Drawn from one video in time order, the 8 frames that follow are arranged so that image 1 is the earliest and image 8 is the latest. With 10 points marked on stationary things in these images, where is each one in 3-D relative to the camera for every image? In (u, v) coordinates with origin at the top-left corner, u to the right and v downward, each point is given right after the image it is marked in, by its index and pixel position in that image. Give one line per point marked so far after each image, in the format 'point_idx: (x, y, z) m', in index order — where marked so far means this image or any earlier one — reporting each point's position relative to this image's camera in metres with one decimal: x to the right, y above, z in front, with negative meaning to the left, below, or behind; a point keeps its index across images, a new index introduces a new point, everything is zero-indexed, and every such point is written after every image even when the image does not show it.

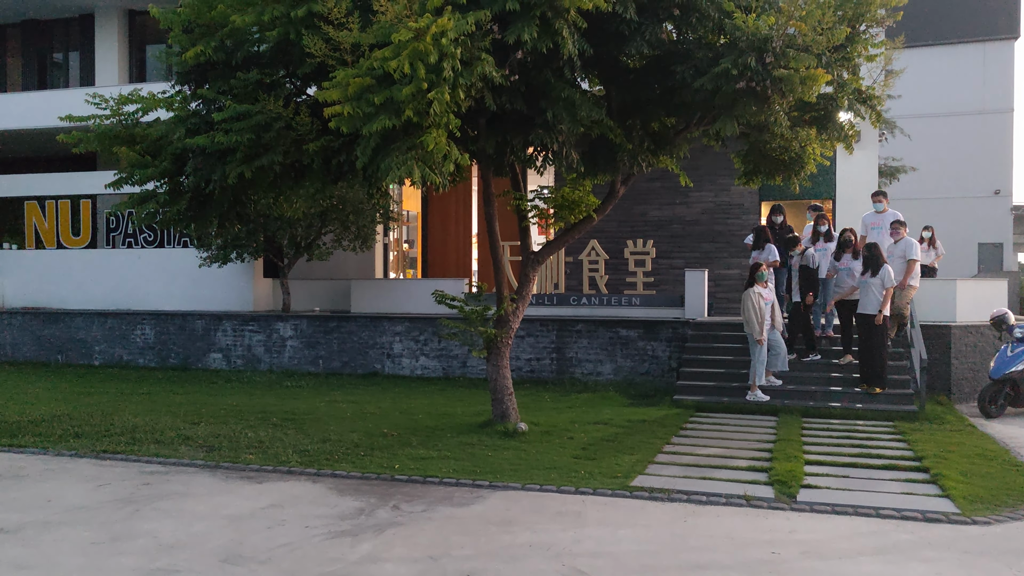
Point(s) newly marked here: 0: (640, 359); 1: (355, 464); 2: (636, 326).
0: (+2.0, -1.1, +13.0) m
1: (-1.5, -1.7, +7.7) m
2: (+2.0, -0.6, +13.1) m
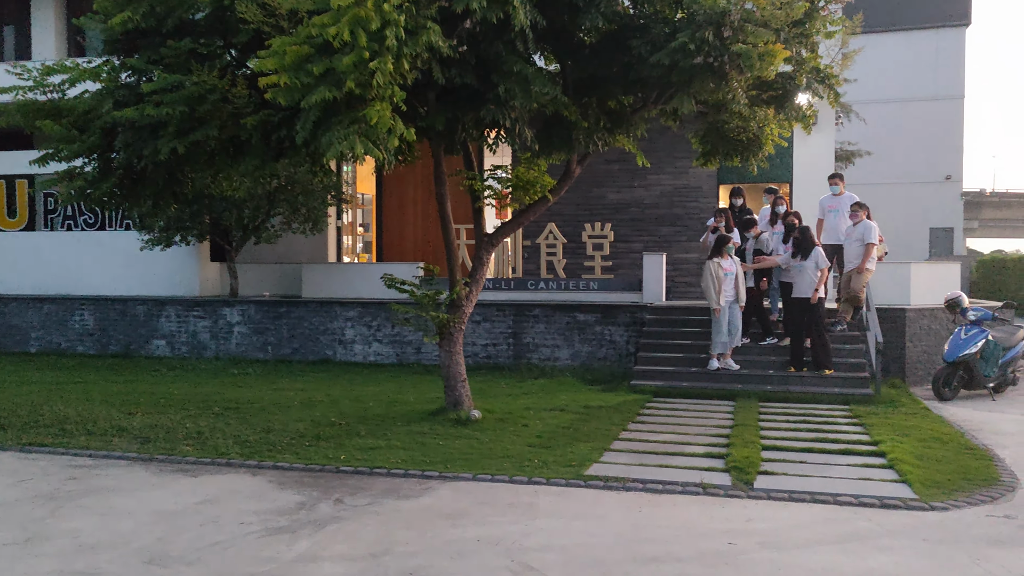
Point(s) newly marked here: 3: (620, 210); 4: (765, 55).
0: (+1.3, -0.9, +12.9) m
1: (-1.9, -1.5, +7.4) m
2: (+1.3, -0.4, +12.9) m
3: (+2.2, +1.6, +16.5) m
4: (+2.3, +2.1, +7.2) m
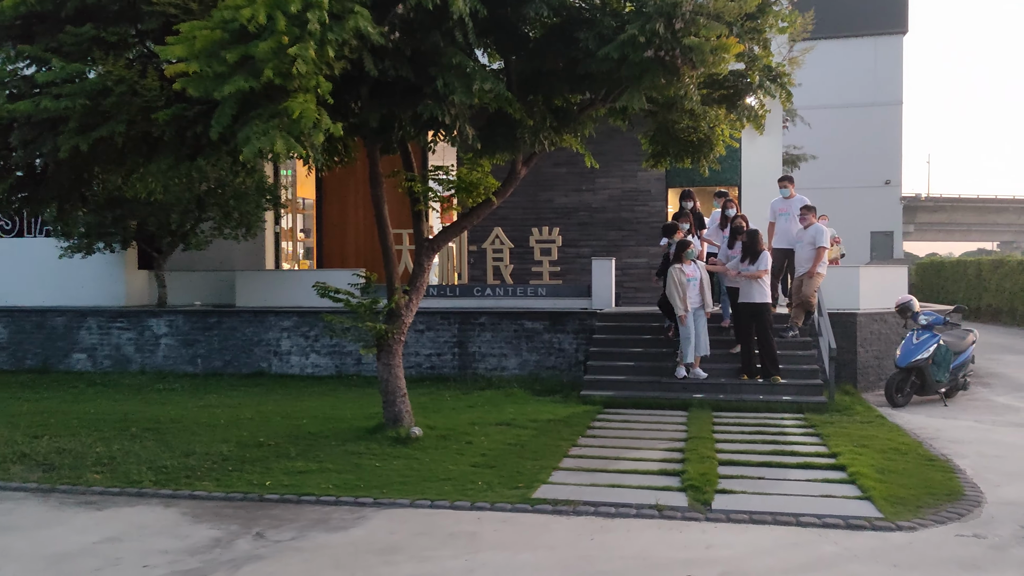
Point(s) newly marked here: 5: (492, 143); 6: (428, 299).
0: (+0.5, -1.0, +12.4) m
1: (-2.4, -1.6, +6.7) m
2: (+0.4, -0.5, +12.4) m
3: (+1.1, +1.5, +16.1) m
4: (+1.7, +2.0, +6.8) m
5: (-0.2, +1.4, +8.0) m
6: (-1.4, -0.2, +13.1) m
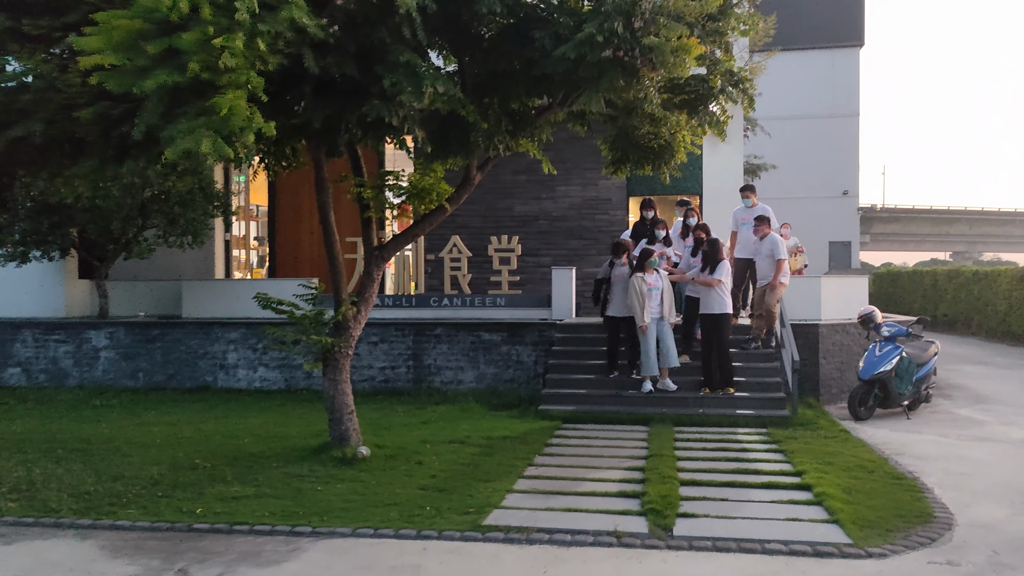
0: (-0.1, -1.1, +12.0) m
1: (-2.8, -1.7, +6.2) m
2: (-0.2, -0.6, +12.1) m
3: (+0.3, +1.3, +15.7) m
4: (+1.4, +1.9, +6.6) m
5: (-0.6, +1.3, +7.6) m
6: (-2.0, -0.3, +12.6) m
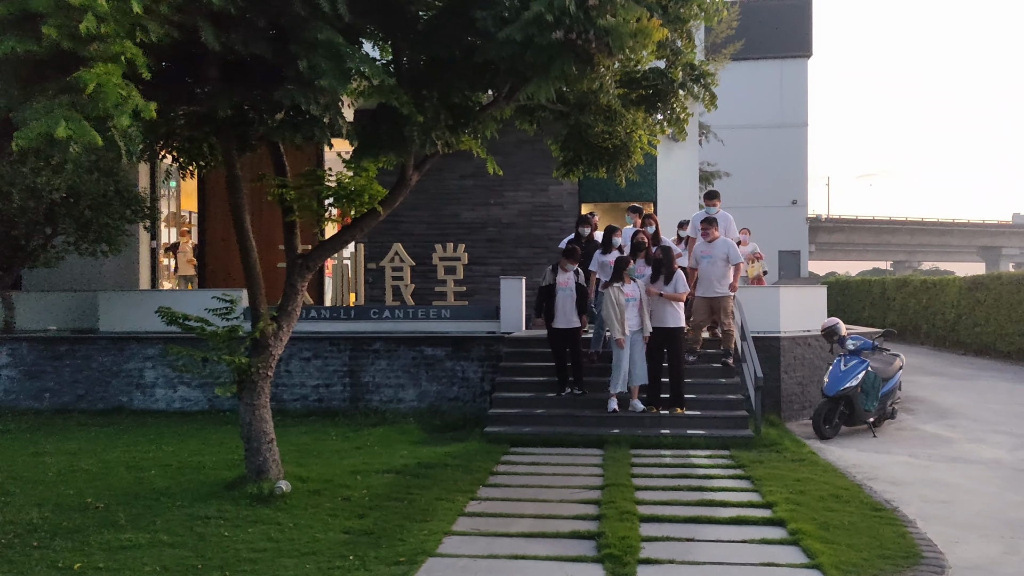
0: (-0.9, -1.3, +11.2) m
1: (-3.2, -1.8, +5.2) m
2: (-1.0, -0.8, +11.2) m
3: (-0.7, +1.1, +15.0) m
4: (+0.9, +1.8, +5.9) m
5: (-1.1, +1.2, +6.8) m
6: (-2.8, -0.5, +11.7) m
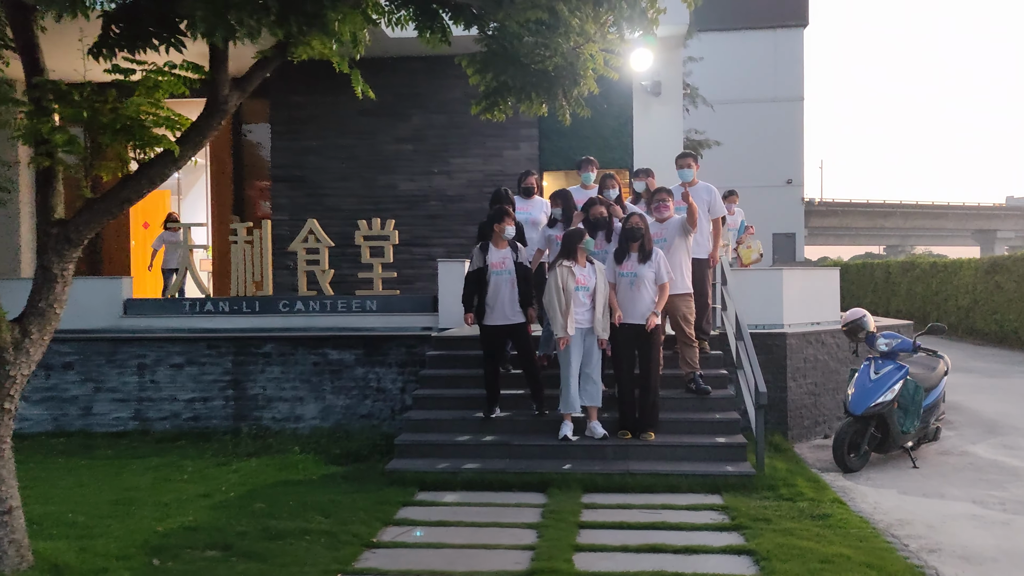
0: (-1.6, -1.1, +8.7) m
1: (-3.9, -1.7, +2.7) m
2: (-1.7, -0.6, +8.7) m
3: (-1.5, +1.3, +12.4) m
4: (+0.2, +1.9, +3.3) m
5: (-1.9, +1.3, +4.2) m
6: (-3.6, -0.3, +9.2) m
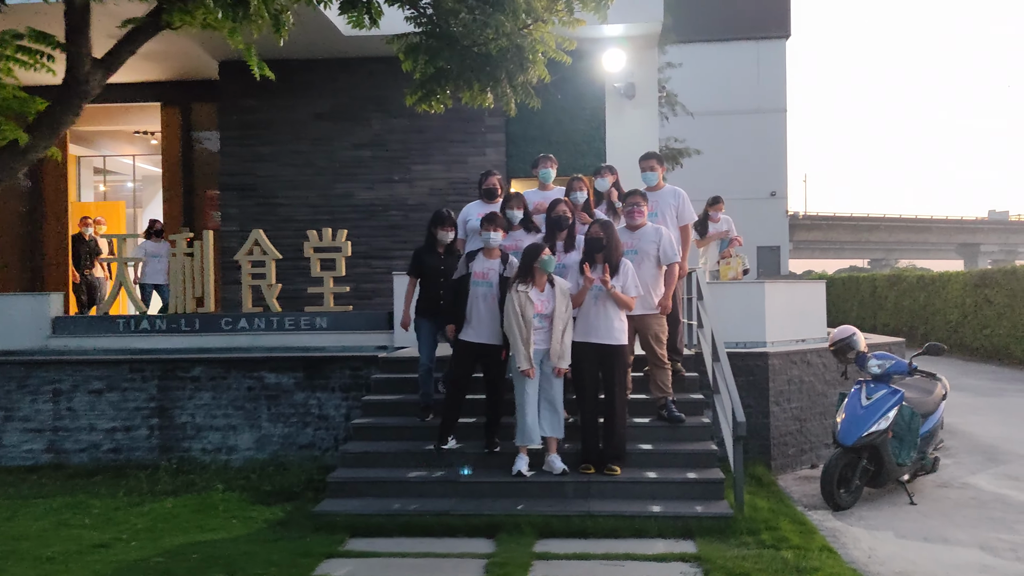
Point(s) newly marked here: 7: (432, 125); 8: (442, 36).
0: (-2.1, -1.3, +7.8) m
1: (-4.2, -1.8, +1.8) m
2: (-2.1, -0.8, +7.9) m
3: (-2.0, +1.1, +11.6) m
4: (-0.2, +1.9, +2.6) m
5: (-2.2, +1.2, +3.4) m
6: (-4.0, -0.5, +8.3) m
7: (-1.1, +2.4, +11.7) m
8: (-0.5, +1.5, +4.9) m
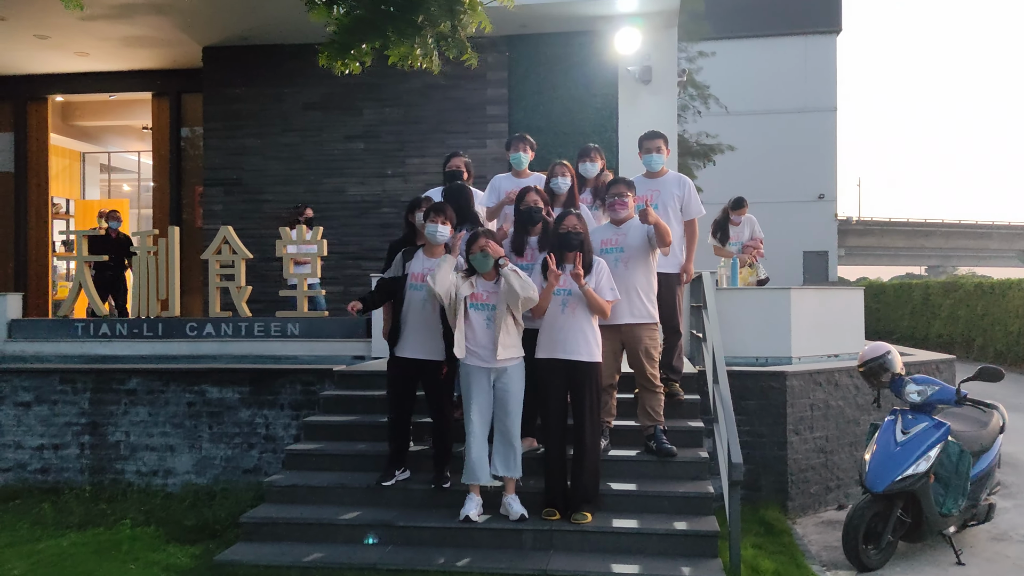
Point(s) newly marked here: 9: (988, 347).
0: (-2.3, -1.3, +6.9) m
1: (-4.8, -1.8, +1.0) m
2: (-2.4, -0.8, +6.9) m
3: (-2.0, +1.0, +10.6) m
4: (-0.7, +1.9, +1.5) m
5: (-2.7, +1.2, +2.5) m
6: (-4.2, -0.5, +7.5) m
7: (-1.1, +2.3, +10.7) m
8: (-0.9, +1.5, +3.9) m
9: (+11.0, -1.4, +18.8) m
